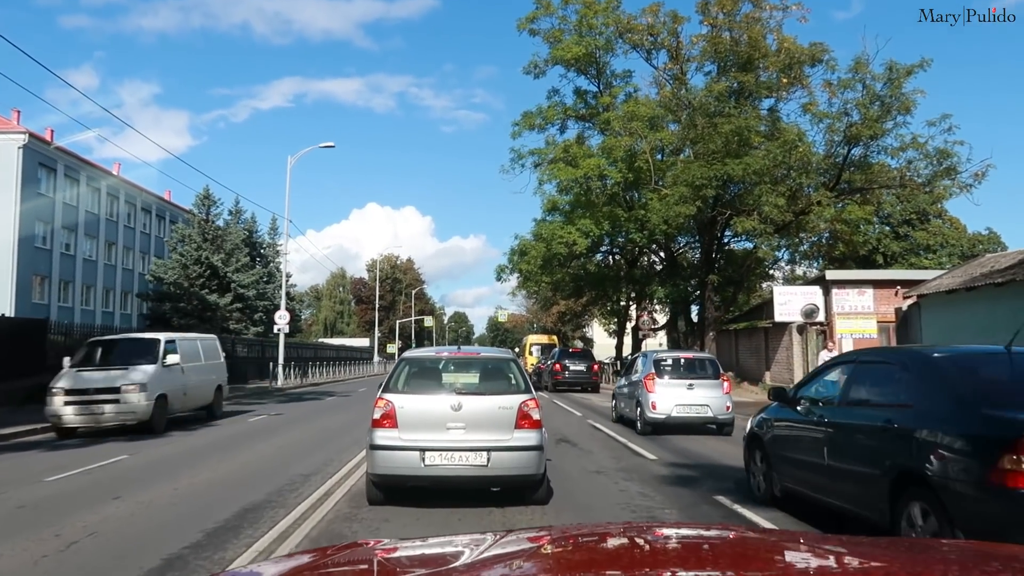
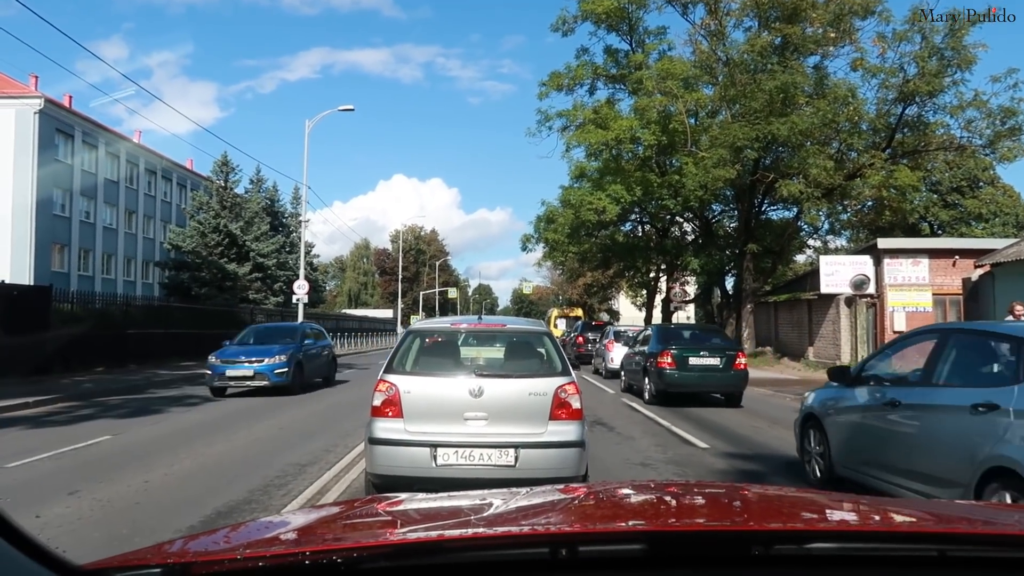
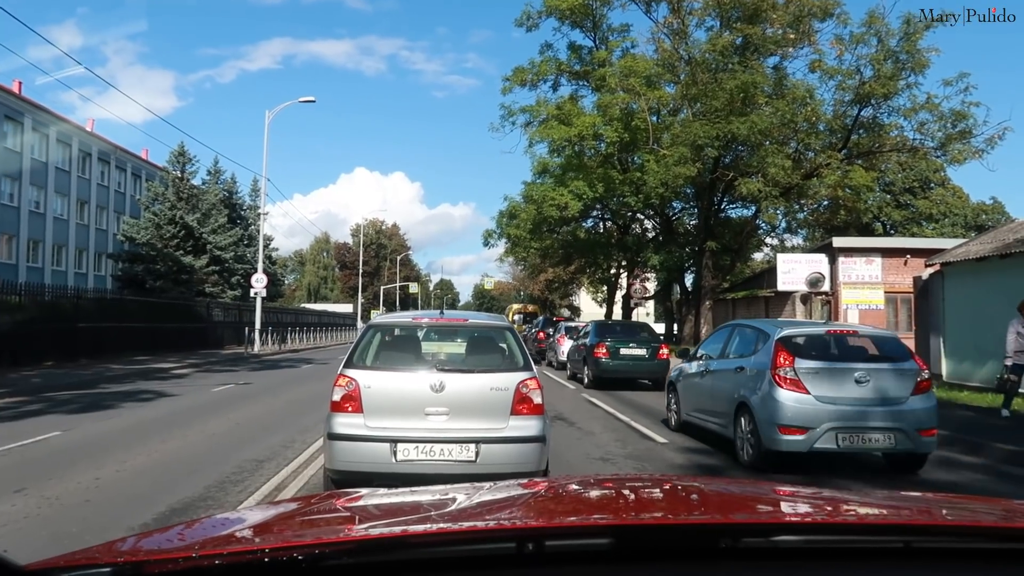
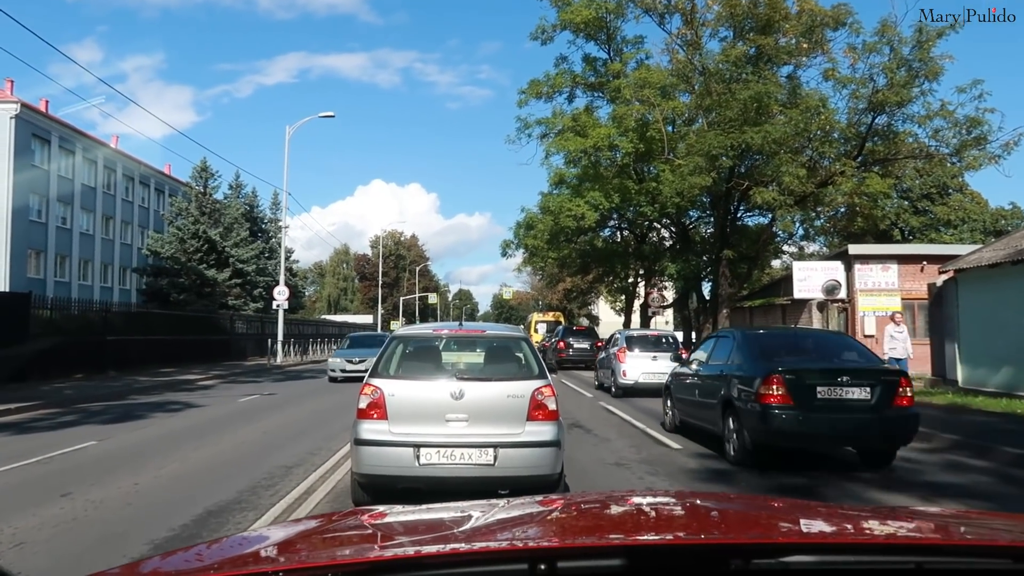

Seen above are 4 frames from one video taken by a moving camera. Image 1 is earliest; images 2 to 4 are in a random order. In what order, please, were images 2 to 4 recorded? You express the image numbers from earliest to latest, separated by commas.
4, 2, 3
